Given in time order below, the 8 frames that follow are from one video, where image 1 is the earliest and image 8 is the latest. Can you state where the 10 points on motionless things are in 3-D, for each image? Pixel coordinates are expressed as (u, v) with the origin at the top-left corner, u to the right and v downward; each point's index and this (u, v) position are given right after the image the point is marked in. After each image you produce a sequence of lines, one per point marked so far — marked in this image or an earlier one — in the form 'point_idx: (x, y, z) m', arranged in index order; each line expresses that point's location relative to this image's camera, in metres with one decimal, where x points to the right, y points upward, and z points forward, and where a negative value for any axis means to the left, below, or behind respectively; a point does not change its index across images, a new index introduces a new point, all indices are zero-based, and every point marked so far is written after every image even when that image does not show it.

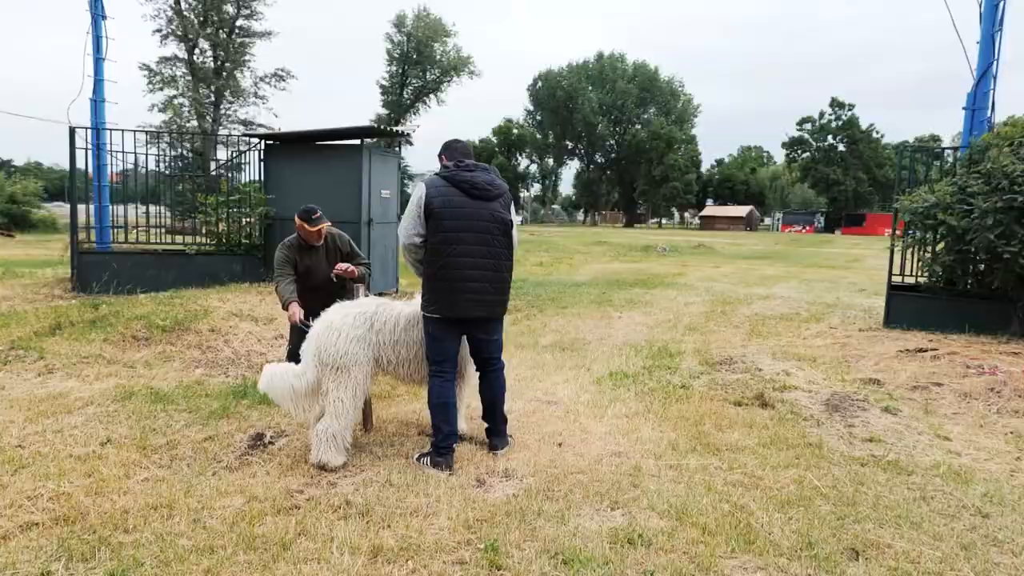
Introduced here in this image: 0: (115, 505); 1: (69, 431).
0: (-2.1, -1.1, +3.5) m
1: (-2.9, -0.9, +4.4) m
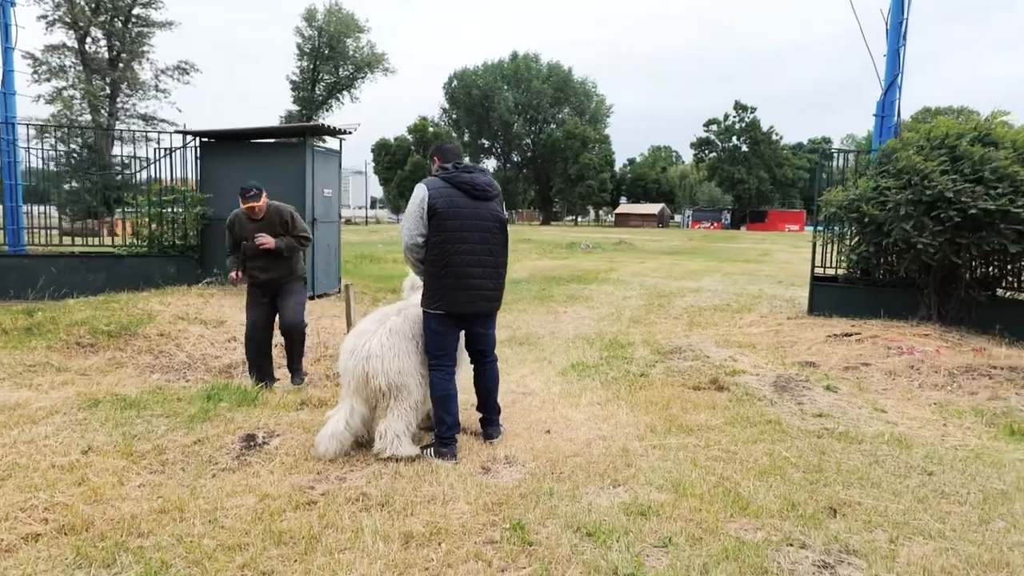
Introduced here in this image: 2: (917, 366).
0: (-2.0, -1.1, +3.4) m
1: (-3.0, -1.0, +4.2) m
2: (+3.8, -0.7, +6.2) m
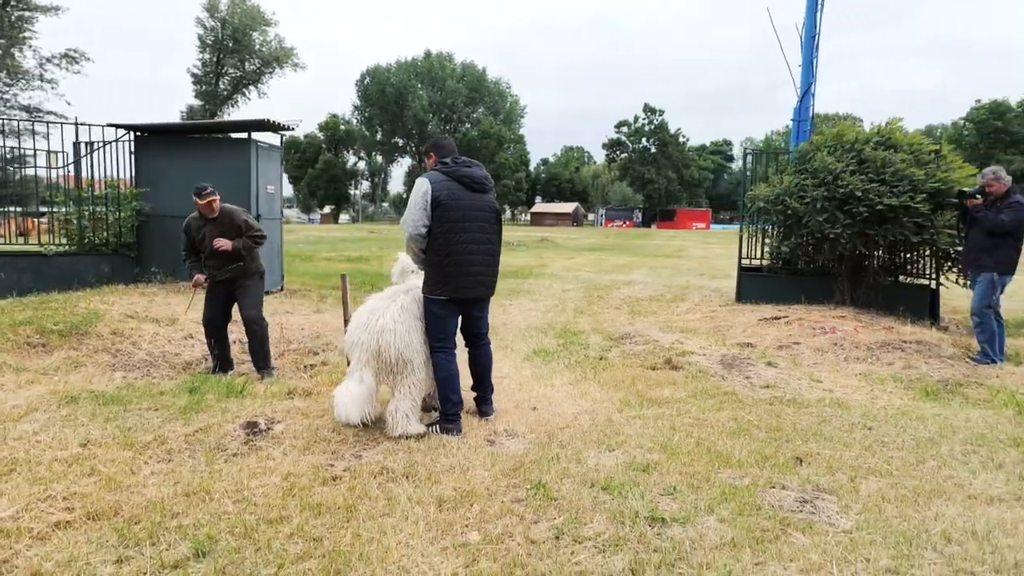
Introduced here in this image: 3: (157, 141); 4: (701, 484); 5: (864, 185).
0: (-1.9, -1.1, +3.4) m
1: (-3.0, -0.9, +4.1) m
2: (+3.4, -0.6, +7.0) m
3: (-5.0, +2.1, +9.3) m
4: (+1.0, -1.0, +3.5) m
5: (+4.3, +1.2, +8.0) m
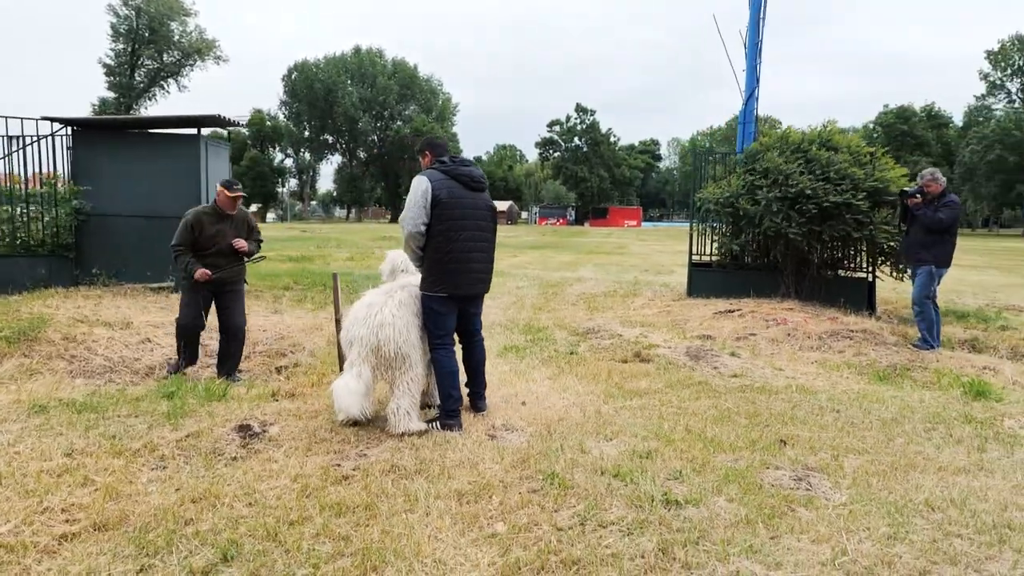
0: (-1.8, -1.1, +3.3) m
1: (-2.9, -0.9, +3.9) m
2: (+3.1, -0.5, +7.4) m
3: (-5.6, +2.0, +8.8) m
4: (+1.1, -1.0, +3.7) m
5: (+3.9, +1.3, +8.5) m
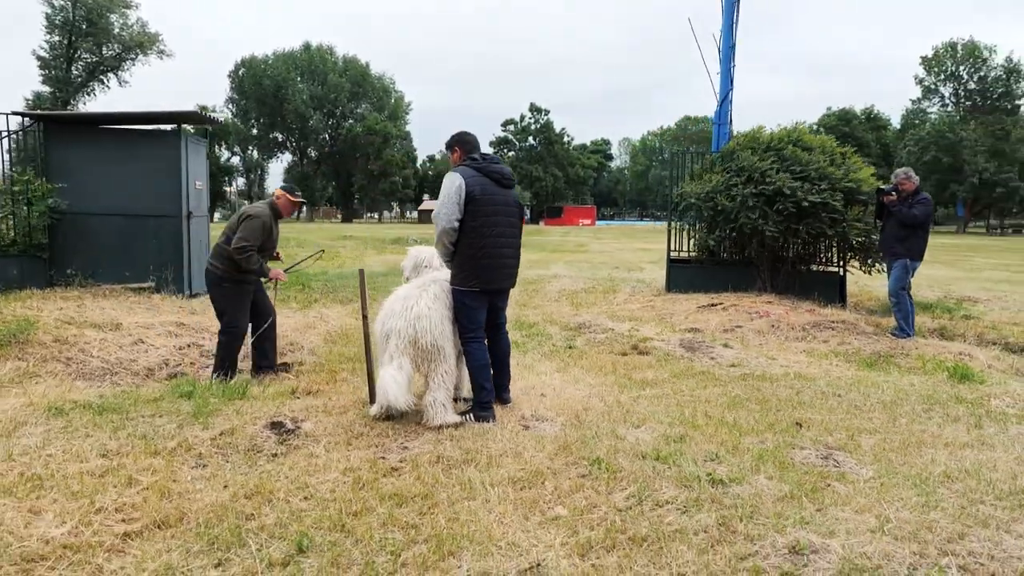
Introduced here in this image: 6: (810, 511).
0: (-1.6, -1.1, +3.3) m
1: (-2.7, -0.9, +3.8) m
2: (+3.1, -0.4, +7.7) m
3: (-5.7, +2.0, +8.5) m
4: (+1.3, -0.9, +3.9) m
5: (+3.7, +1.4, +8.9) m
6: (+1.4, -1.0, +3.1) m
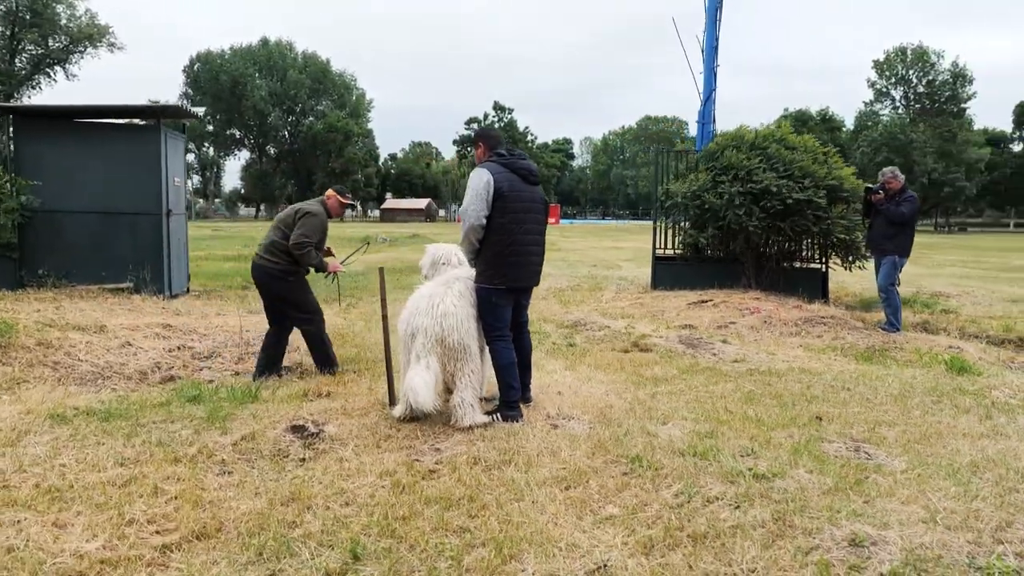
0: (-1.3, -1.1, +3.2) m
1: (-2.5, -0.9, +3.6) m
2: (+3.0, -0.4, +7.9) m
3: (-5.8, +2.0, +8.1) m
4: (+1.5, -0.9, +3.9) m
5: (+3.6, +1.5, +9.1) m
6: (+1.6, -1.0, +3.1) m
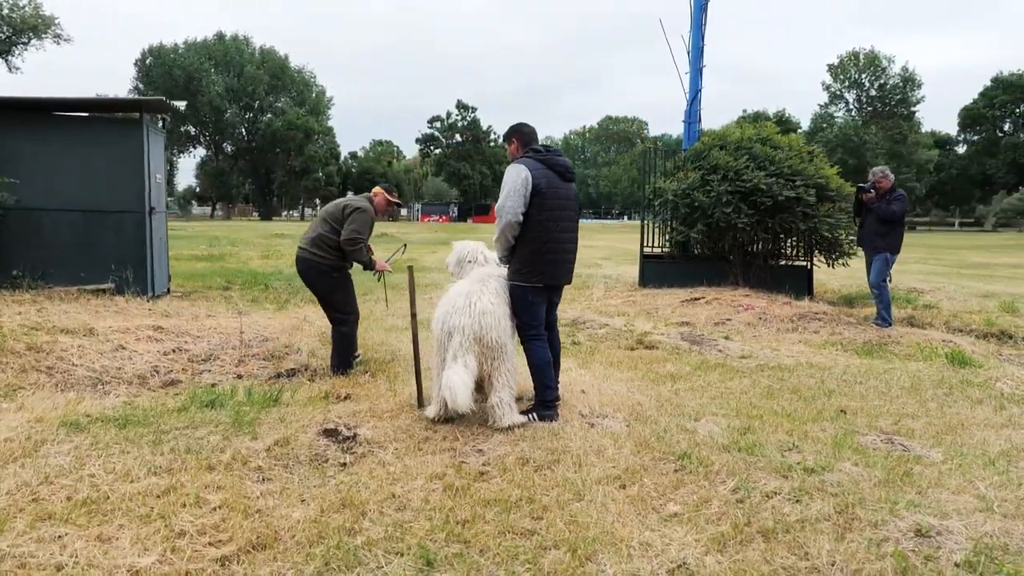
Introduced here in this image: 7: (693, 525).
0: (-1.0, -1.1, +3.1) m
1: (-2.2, -0.9, +3.4) m
2: (+3.0, -0.4, +8.0) m
3: (-5.8, +2.0, +7.7) m
4: (+1.8, -0.9, +3.9) m
5: (+3.5, +1.5, +9.2) m
6: (+1.9, -1.0, +3.2) m
7: (+0.8, -1.1, +3.0) m
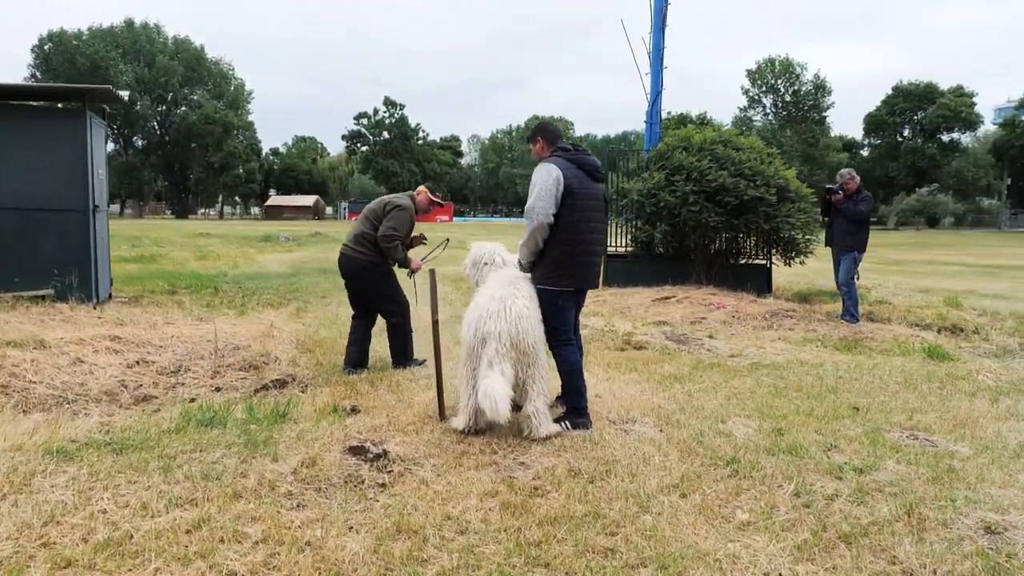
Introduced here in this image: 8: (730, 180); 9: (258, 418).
0: (-0.7, -1.1, +2.8) m
1: (-1.9, -1.0, +3.0) m
2: (+2.8, -0.3, +8.1) m
3: (-6.0, +1.9, +6.9) m
4: (+2.0, -0.9, +4.0) m
5: (+3.1, +1.5, +9.4) m
6: (+2.2, -1.0, +3.2) m
7: (+1.1, -1.1, +2.9) m
8: (+3.1, +1.5, +9.5) m
9: (-1.6, -0.8, +4.1) m
